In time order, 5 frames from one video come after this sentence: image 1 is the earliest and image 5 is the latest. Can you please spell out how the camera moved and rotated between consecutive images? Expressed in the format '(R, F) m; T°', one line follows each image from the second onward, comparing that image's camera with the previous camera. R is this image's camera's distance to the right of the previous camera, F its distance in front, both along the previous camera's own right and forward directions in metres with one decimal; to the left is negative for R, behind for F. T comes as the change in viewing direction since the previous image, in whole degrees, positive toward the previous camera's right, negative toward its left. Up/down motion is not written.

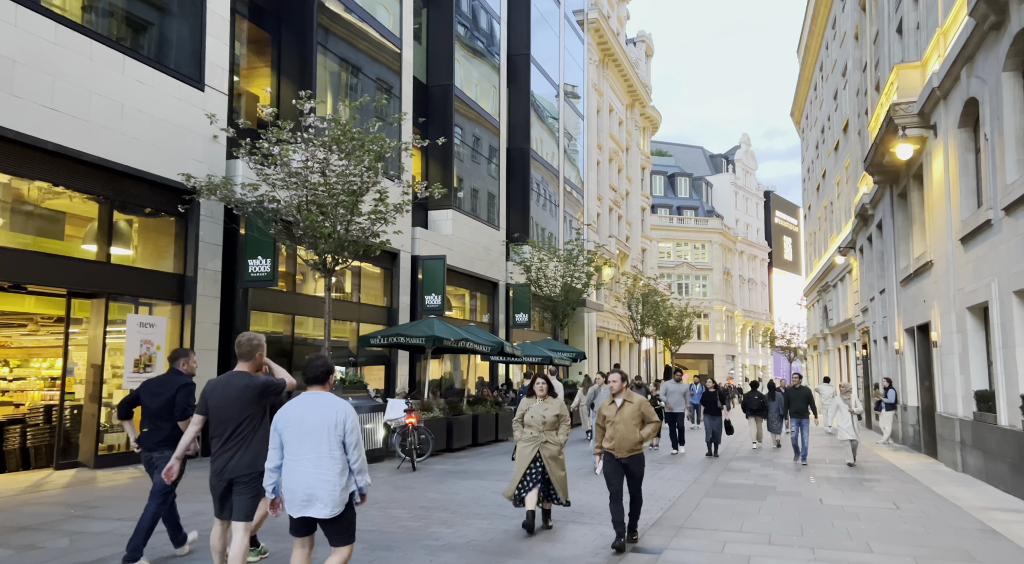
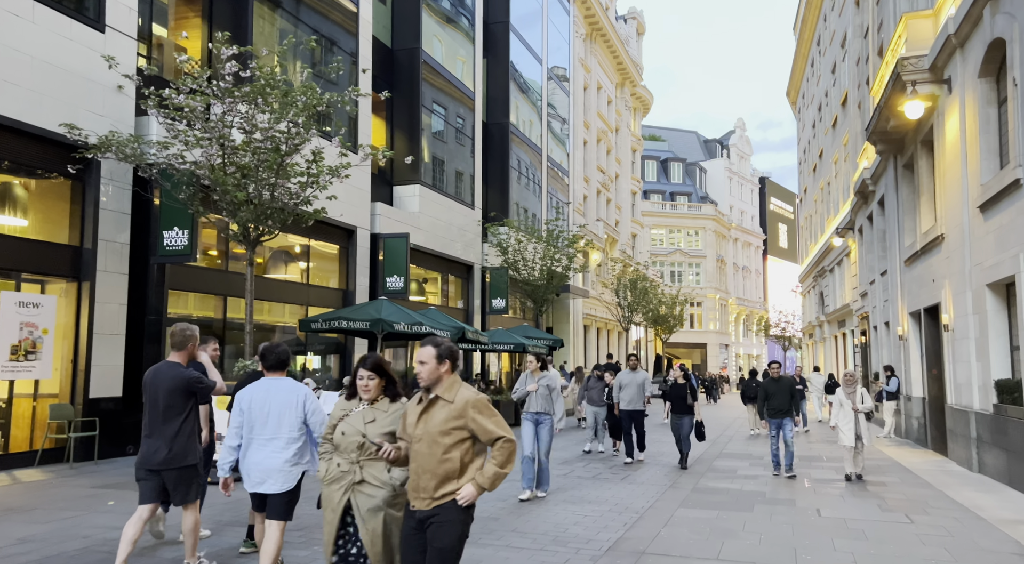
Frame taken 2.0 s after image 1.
(+0.7, +2.0) m; 0°
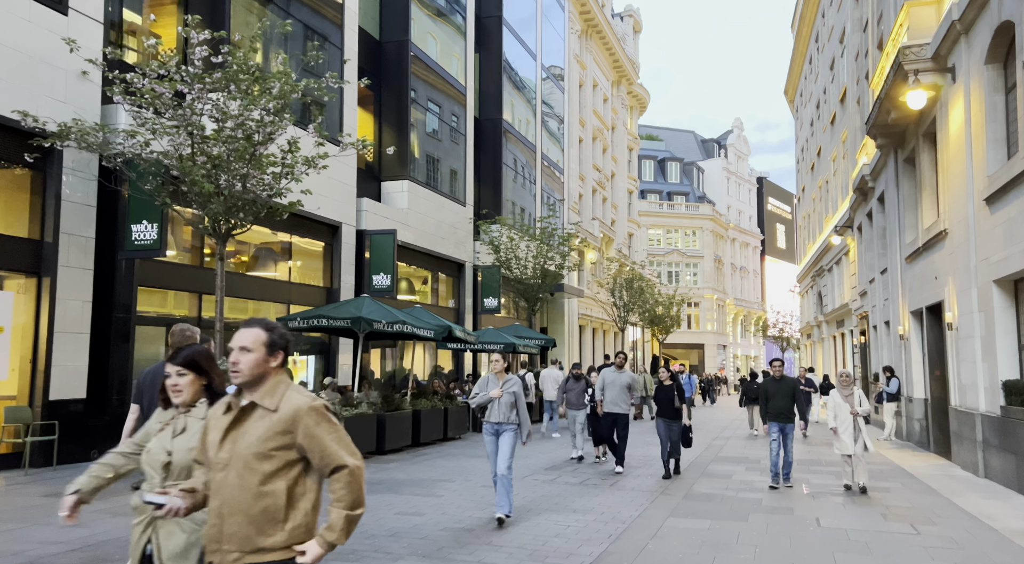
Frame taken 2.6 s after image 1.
(+0.2, +0.6) m; 0°
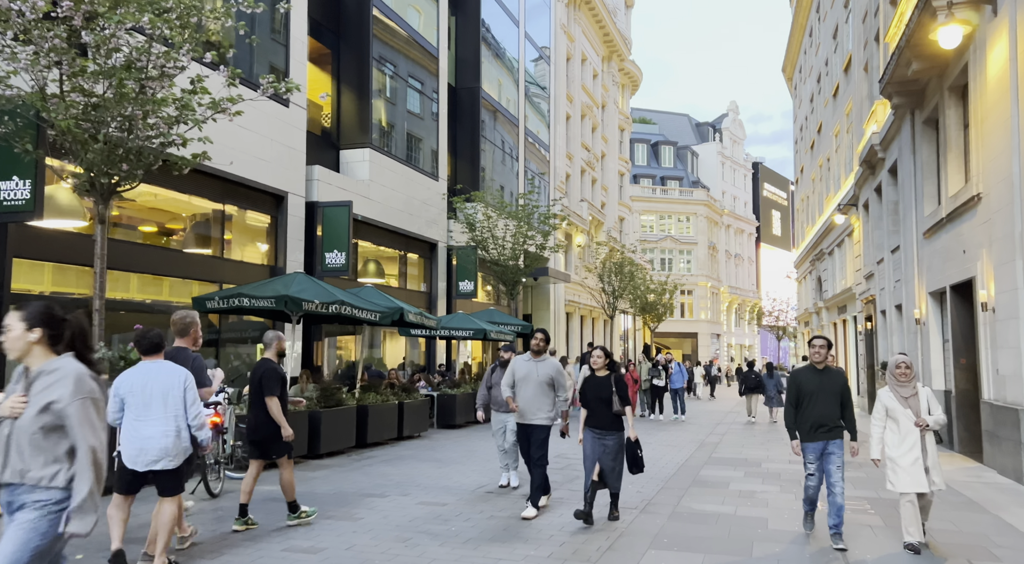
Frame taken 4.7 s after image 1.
(+0.5, +2.3) m; 0°
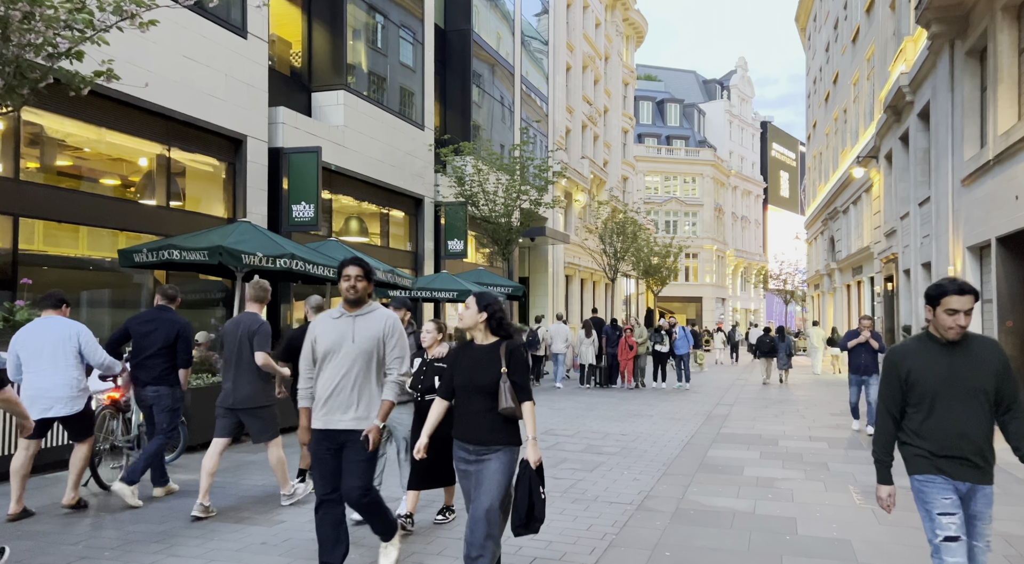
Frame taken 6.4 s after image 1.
(+0.3, +1.8) m; 0°
